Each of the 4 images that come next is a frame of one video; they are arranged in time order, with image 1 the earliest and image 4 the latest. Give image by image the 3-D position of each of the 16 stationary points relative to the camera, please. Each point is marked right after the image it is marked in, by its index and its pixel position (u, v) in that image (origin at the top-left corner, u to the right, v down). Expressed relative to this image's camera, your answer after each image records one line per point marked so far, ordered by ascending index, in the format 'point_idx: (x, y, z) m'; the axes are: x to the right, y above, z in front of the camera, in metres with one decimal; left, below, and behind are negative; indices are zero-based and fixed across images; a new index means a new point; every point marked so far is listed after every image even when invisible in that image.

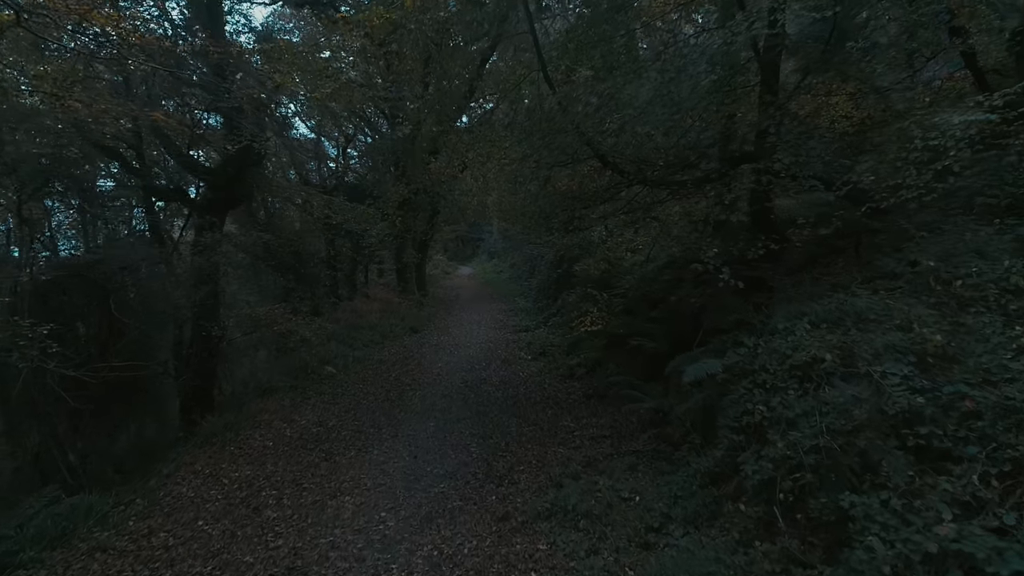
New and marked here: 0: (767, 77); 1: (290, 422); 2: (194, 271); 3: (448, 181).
0: (+3.7, +3.1, +8.6) m
1: (-3.4, -2.0, +9.0) m
2: (-5.7, +0.3, +10.7) m
3: (-1.7, +2.9, +15.8) m
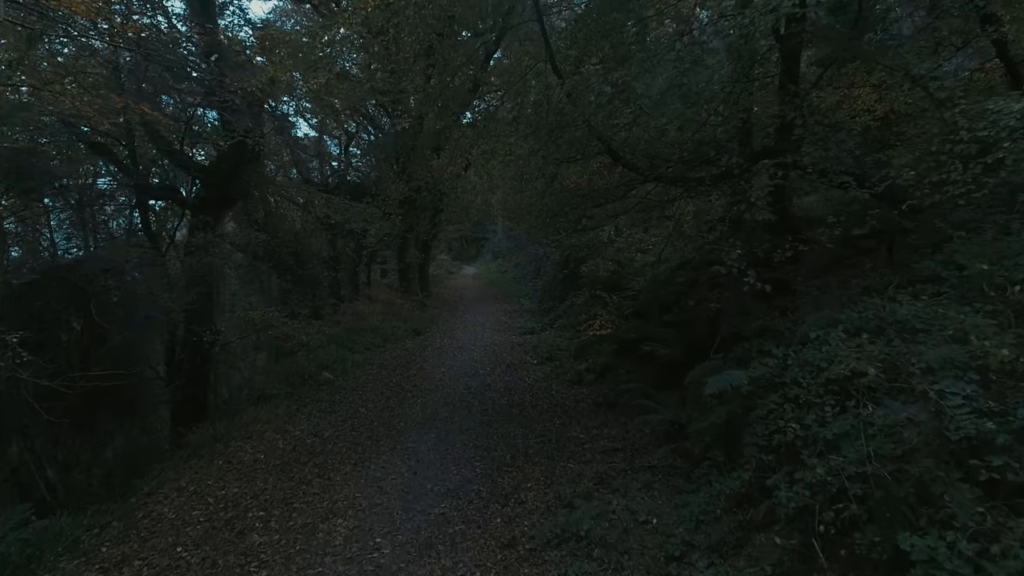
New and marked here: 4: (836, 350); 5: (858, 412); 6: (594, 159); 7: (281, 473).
0: (+3.8, +3.0, +8.1) m
1: (-3.3, -2.1, +8.5) m
2: (-5.6, +0.2, +10.2) m
3: (-1.5, +2.8, +15.4) m
4: (+2.8, -0.5, +5.1) m
5: (+2.6, -0.9, +4.5) m
6: (+1.3, +2.0, +9.5) m
7: (-2.8, -2.2, +7.2) m
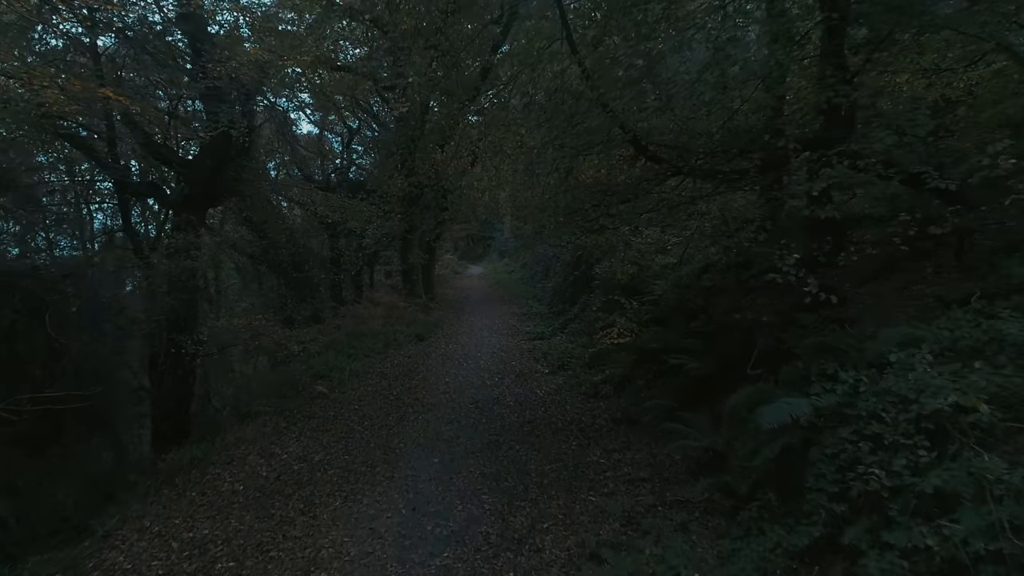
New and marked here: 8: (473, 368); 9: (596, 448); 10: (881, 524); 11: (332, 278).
0: (+3.9, +2.9, +7.1) m
1: (-3.1, -2.2, +7.7) m
2: (-5.4, +0.1, +9.4) m
3: (-1.3, +2.7, +14.4) m
4: (+2.9, -0.6, +4.2) m
5: (+2.7, -1.0, +3.5) m
6: (+1.5, +2.0, +8.5) m
7: (-2.7, -2.3, +6.3) m
8: (-0.9, -1.8, +13.0) m
9: (+1.1, -2.2, +8.1) m
10: (+2.4, -1.6, +3.9) m
11: (-5.9, +0.3, +19.7) m
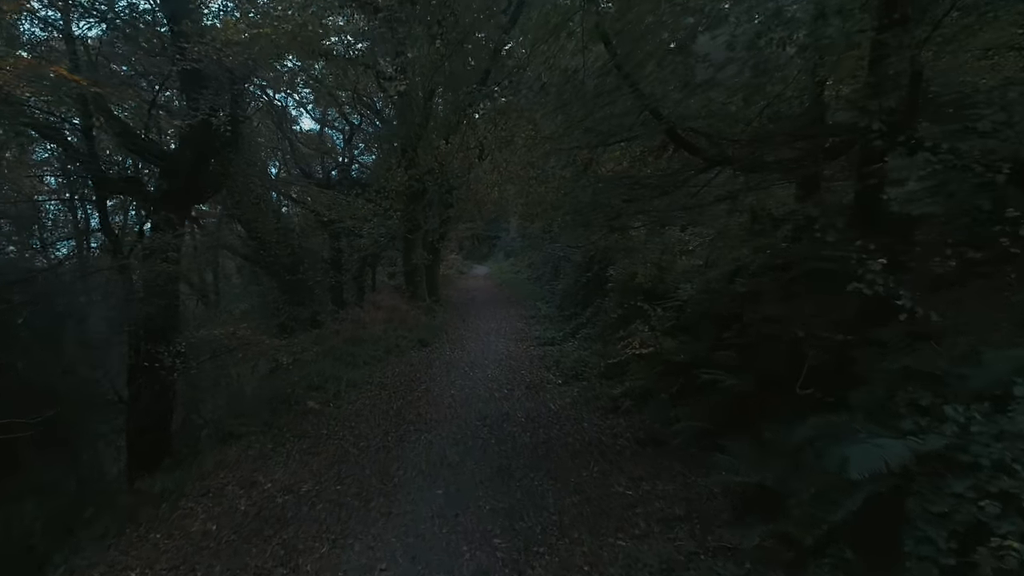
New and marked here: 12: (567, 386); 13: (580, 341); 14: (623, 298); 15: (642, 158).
0: (+4.1, +2.8, +6.1) m
1: (-3.0, -2.3, +6.7) m
2: (-5.2, +0.1, +8.5) m
3: (-1.1, +2.7, +13.5) m
4: (+3.0, -0.7, +3.2) m
5: (+2.9, -1.1, +2.6) m
6: (+1.6, +1.9, +7.6) m
7: (-2.5, -2.4, +5.4) m
8: (-0.7, -1.8, +12.1) m
9: (+1.3, -2.3, +7.1) m
10: (+2.6, -1.6, +2.9) m
11: (-5.7, +0.2, +18.8) m
12: (+1.1, -1.9, +11.3) m
13: (+1.6, -1.3, +14.5) m
14: (+2.3, -0.2, +12.1) m
15: (+1.8, +1.8, +8.1) m
